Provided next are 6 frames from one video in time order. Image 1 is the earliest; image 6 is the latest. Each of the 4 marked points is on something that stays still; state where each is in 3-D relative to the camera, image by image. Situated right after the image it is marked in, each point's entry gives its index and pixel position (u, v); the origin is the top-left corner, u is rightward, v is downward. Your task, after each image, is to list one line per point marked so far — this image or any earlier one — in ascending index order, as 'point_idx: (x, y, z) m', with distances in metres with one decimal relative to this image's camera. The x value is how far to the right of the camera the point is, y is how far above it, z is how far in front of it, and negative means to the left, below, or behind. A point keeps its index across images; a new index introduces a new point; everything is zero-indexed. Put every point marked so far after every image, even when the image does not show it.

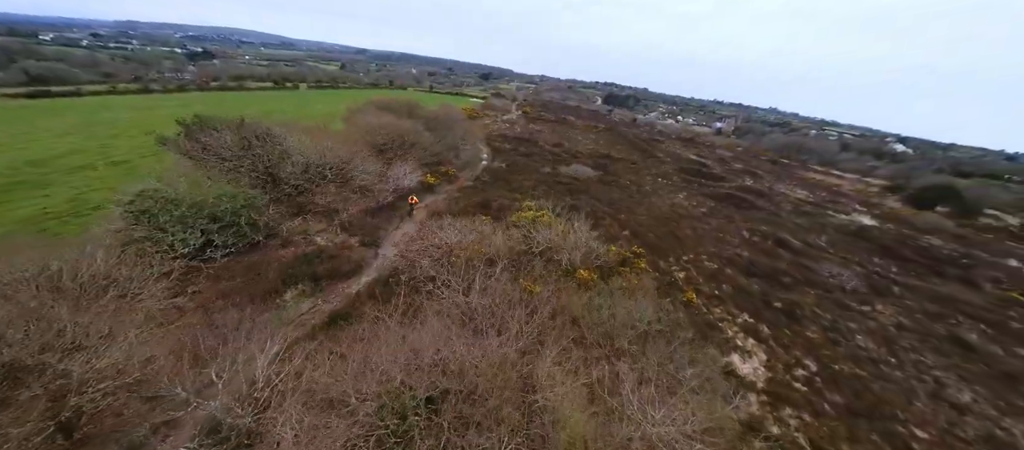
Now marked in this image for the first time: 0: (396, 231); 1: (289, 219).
0: (-6.9, -0.3, +19.9) m
1: (-12.2, +0.2, +17.8) m
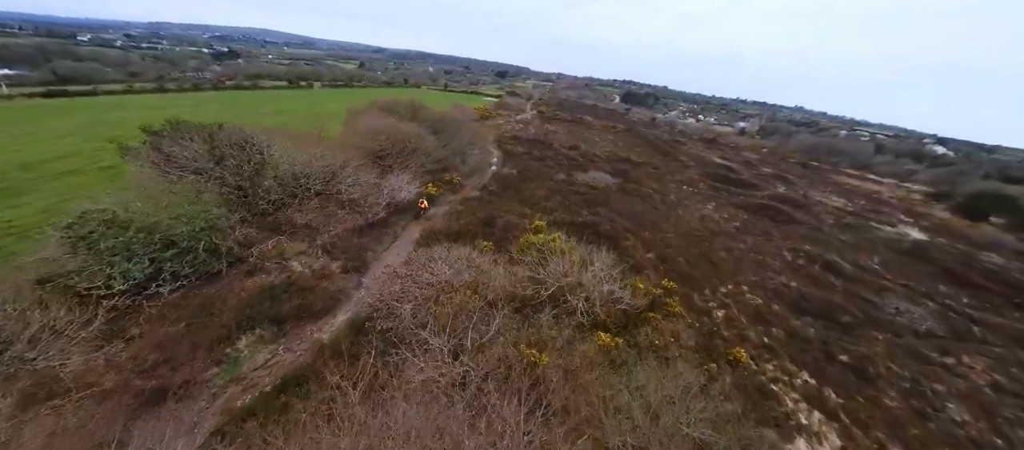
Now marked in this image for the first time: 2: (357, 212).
0: (-6.6, -1.5, +17.4) m
1: (-11.9, -0.8, +15.5) m
2: (-9.1, +0.7, +19.0) m
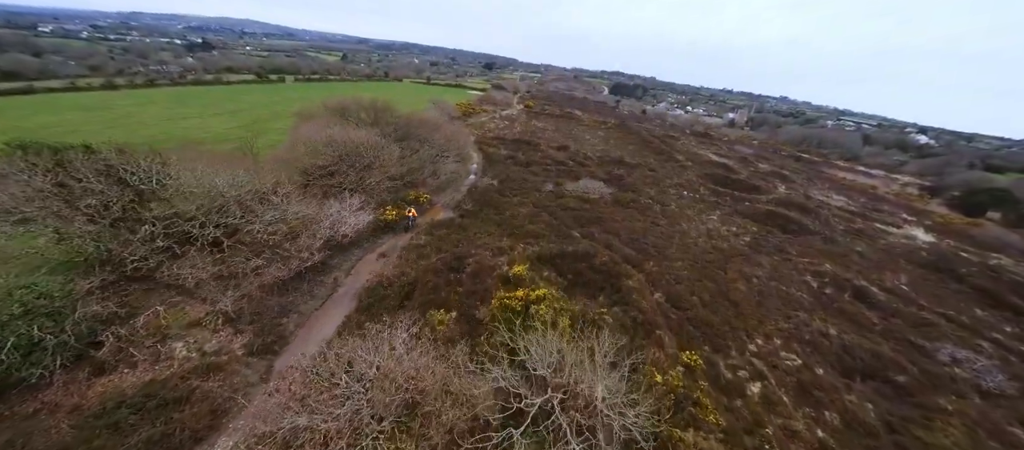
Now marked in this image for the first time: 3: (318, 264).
0: (-7.8, -3.7, +13.1) m
1: (-13.0, -3.2, +11.1) m
2: (-10.3, -1.5, +14.6) m
3: (-9.1, -1.8, +15.2) m
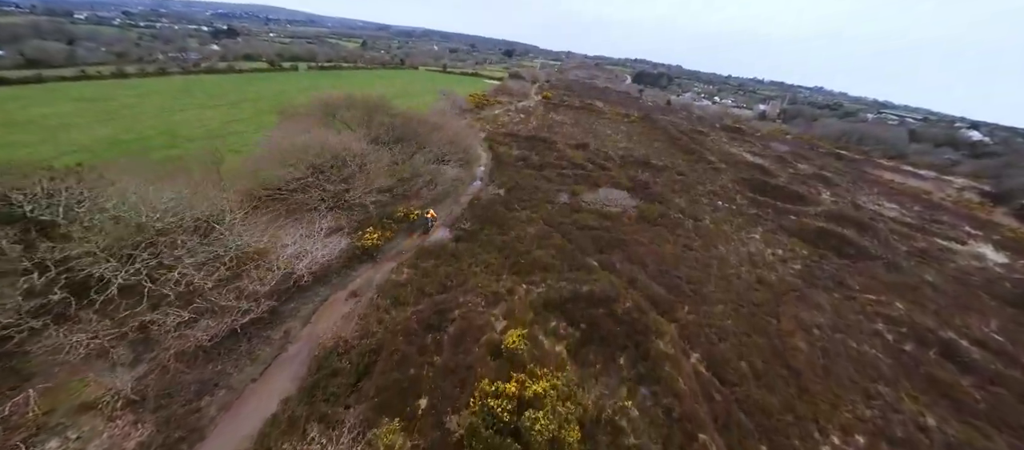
0: (-8.0, -5.3, +10.1) m
1: (-13.4, -4.7, +8.3) m
2: (-10.5, -3.0, +11.6) m
3: (-9.2, -3.3, +12.2) m
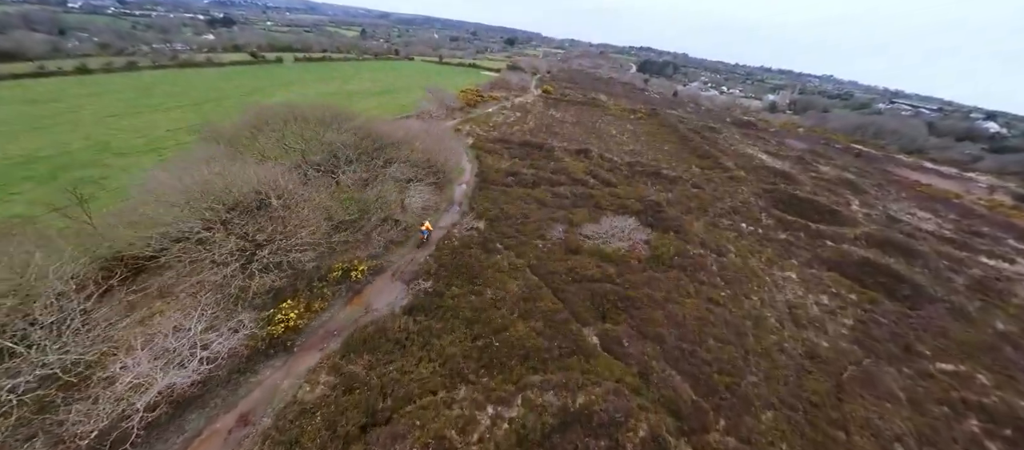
0: (-9.3, -8.3, +5.6) m
1: (-14.7, -7.8, +3.8) m
2: (-11.7, -6.0, +7.1) m
3: (-10.5, -6.3, +7.7) m
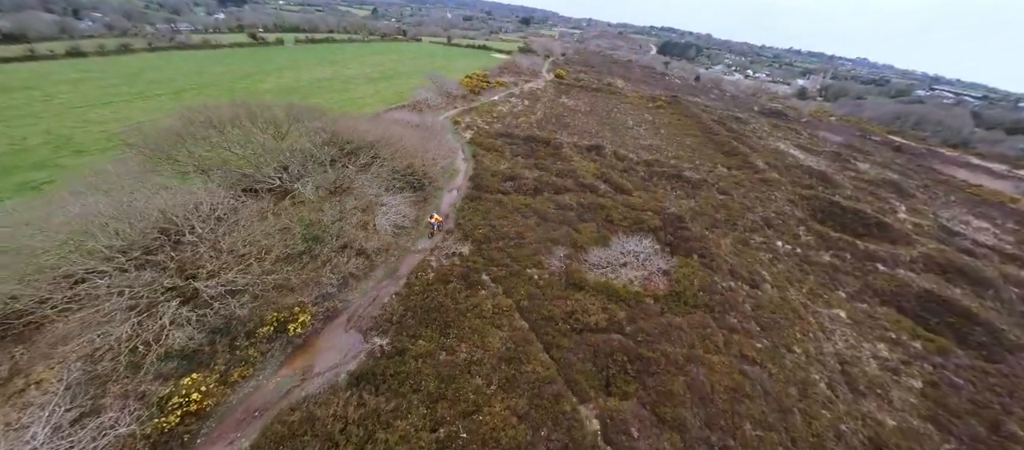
0: (-10.5, -10.2, +2.9) m
1: (-15.9, -9.6, +1.3) m
2: (-12.8, -7.7, +4.3) m
3: (-11.6, -8.1, +4.9) m
